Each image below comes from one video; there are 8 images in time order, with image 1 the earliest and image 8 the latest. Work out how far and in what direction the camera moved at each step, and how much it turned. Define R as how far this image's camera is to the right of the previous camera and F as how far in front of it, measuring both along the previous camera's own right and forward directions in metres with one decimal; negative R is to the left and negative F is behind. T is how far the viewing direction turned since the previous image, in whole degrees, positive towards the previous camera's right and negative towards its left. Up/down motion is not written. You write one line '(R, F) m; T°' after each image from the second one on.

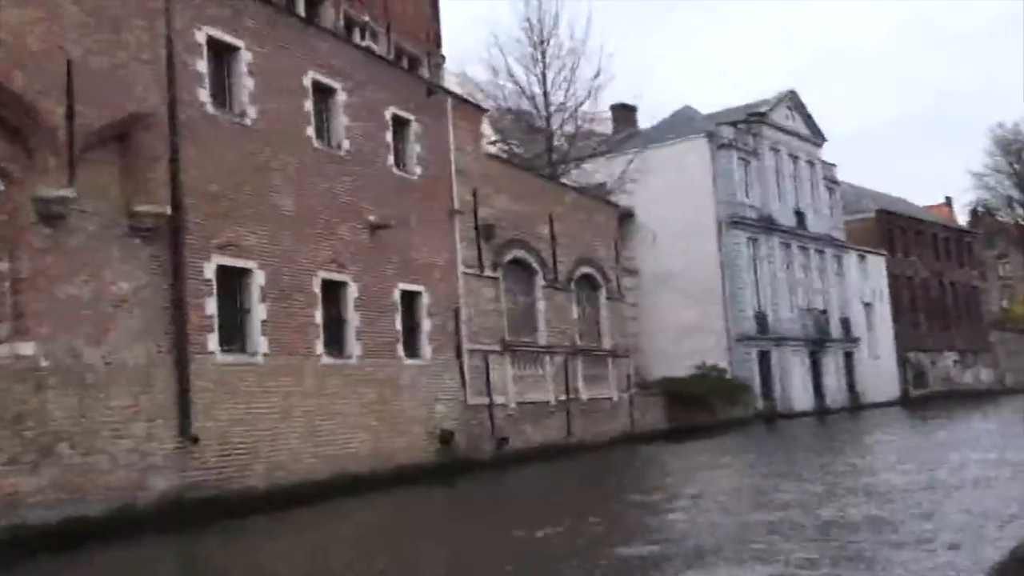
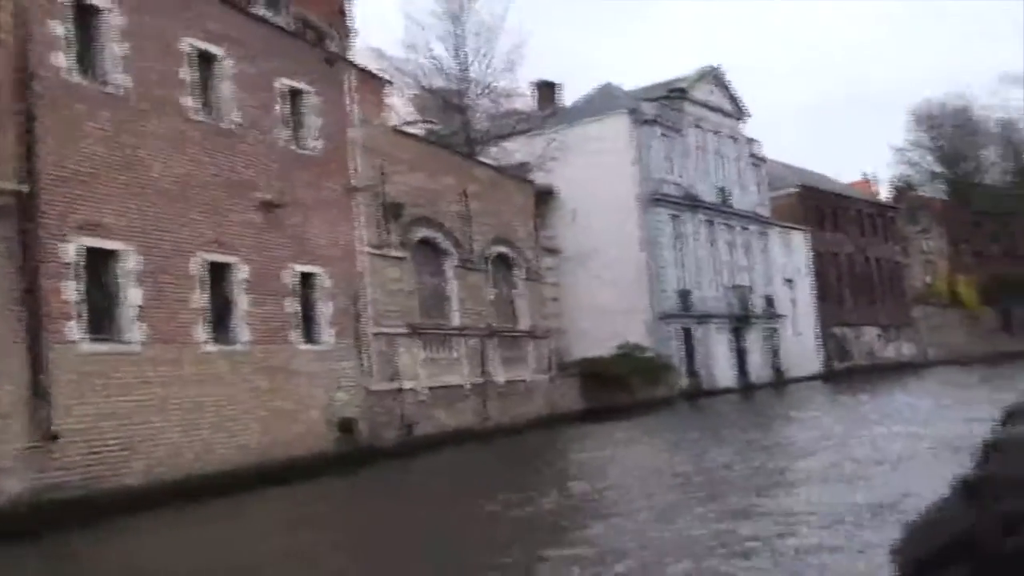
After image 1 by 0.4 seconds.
(+0.4, +0.7) m; +3°
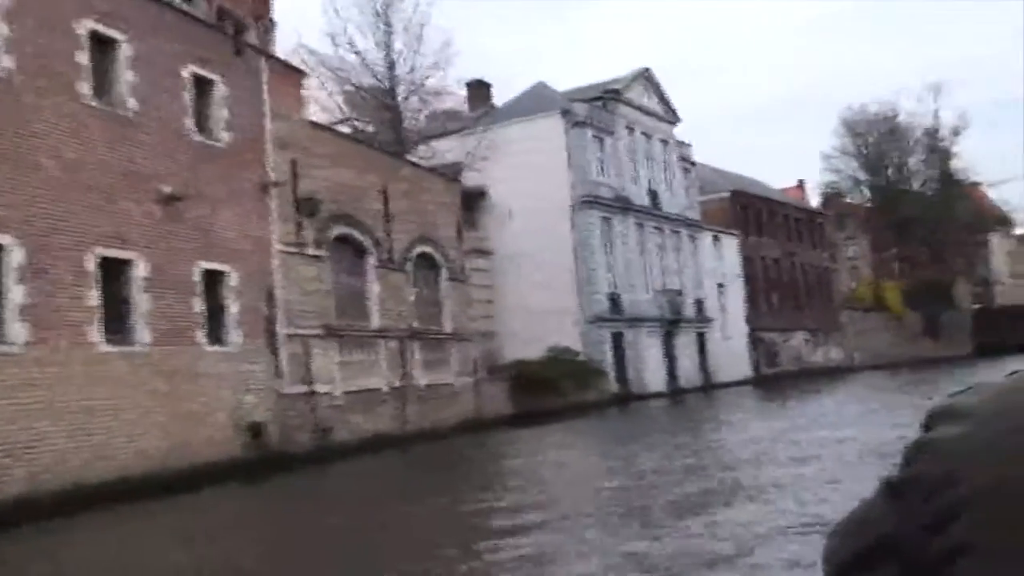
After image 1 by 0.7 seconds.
(+0.3, +0.5) m; +3°
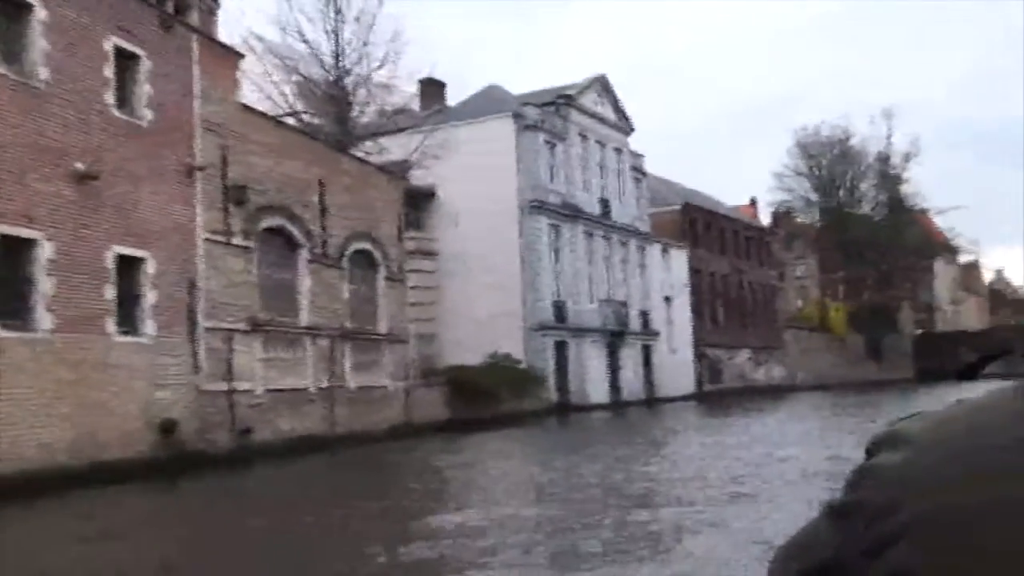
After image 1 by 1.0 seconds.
(+0.2, +0.7) m; +2°
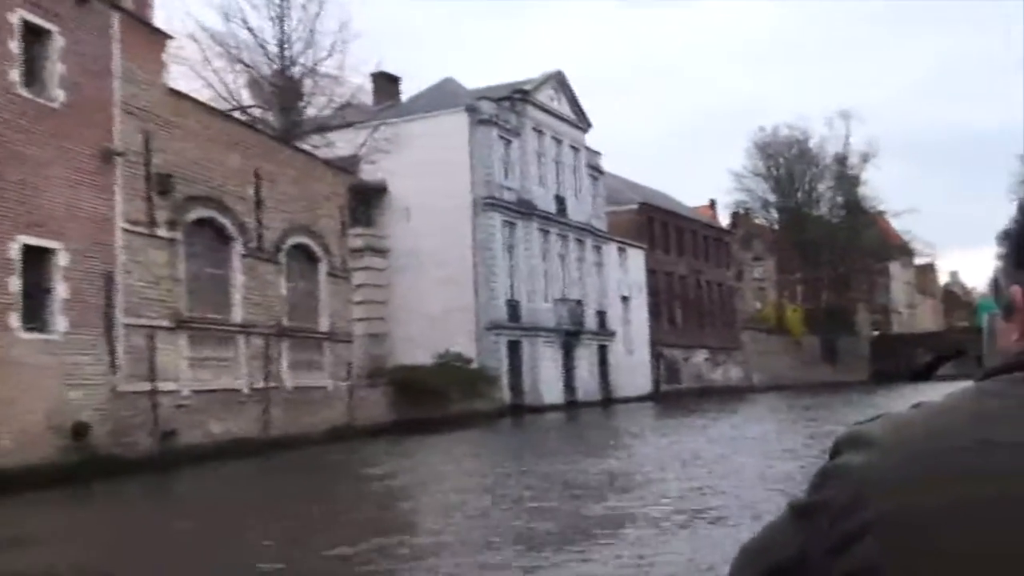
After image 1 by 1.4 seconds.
(+0.3, +0.9) m; +2°
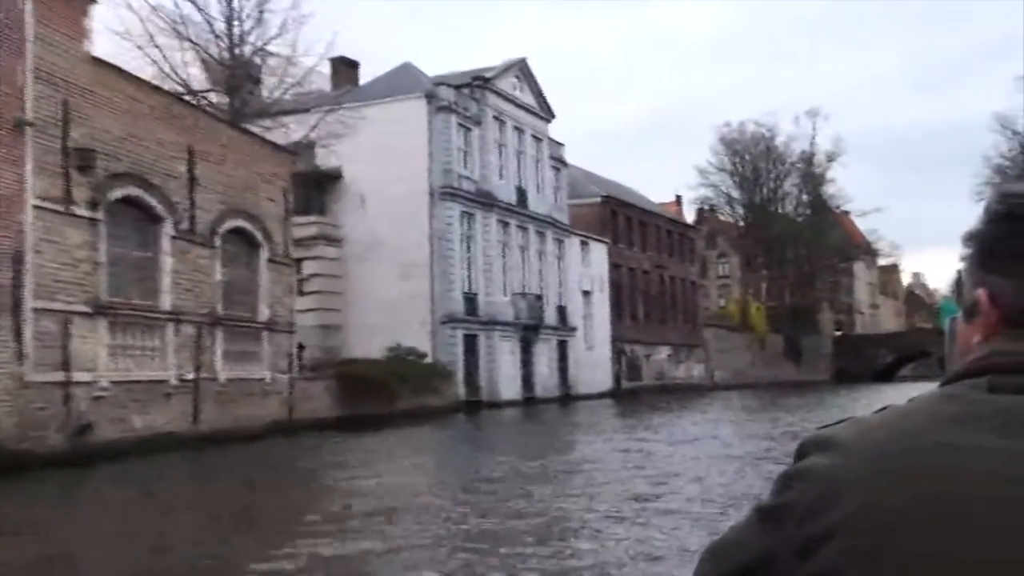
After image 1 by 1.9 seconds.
(+0.3, +1.0) m; +2°
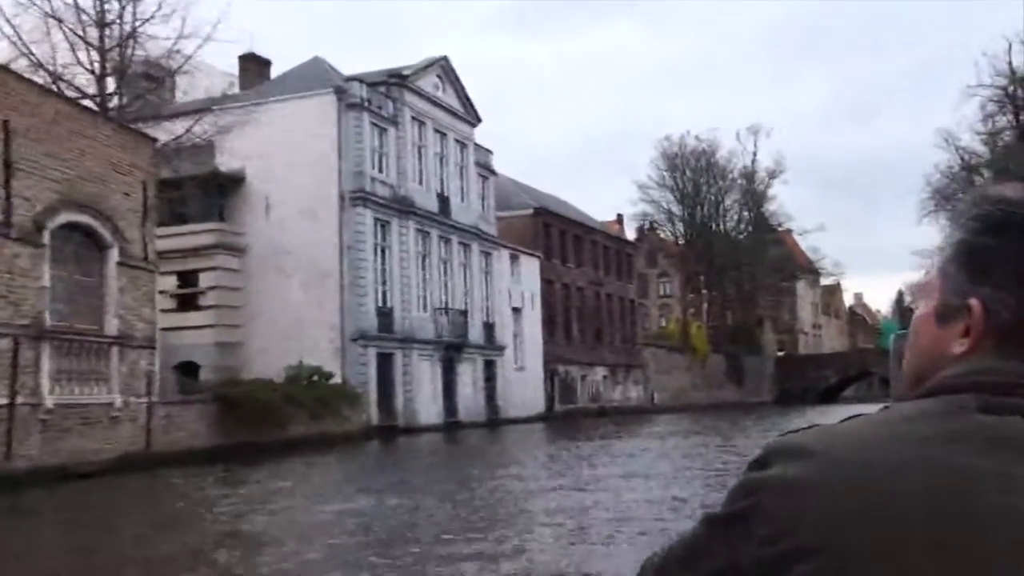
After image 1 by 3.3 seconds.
(+0.8, +3.1) m; +3°
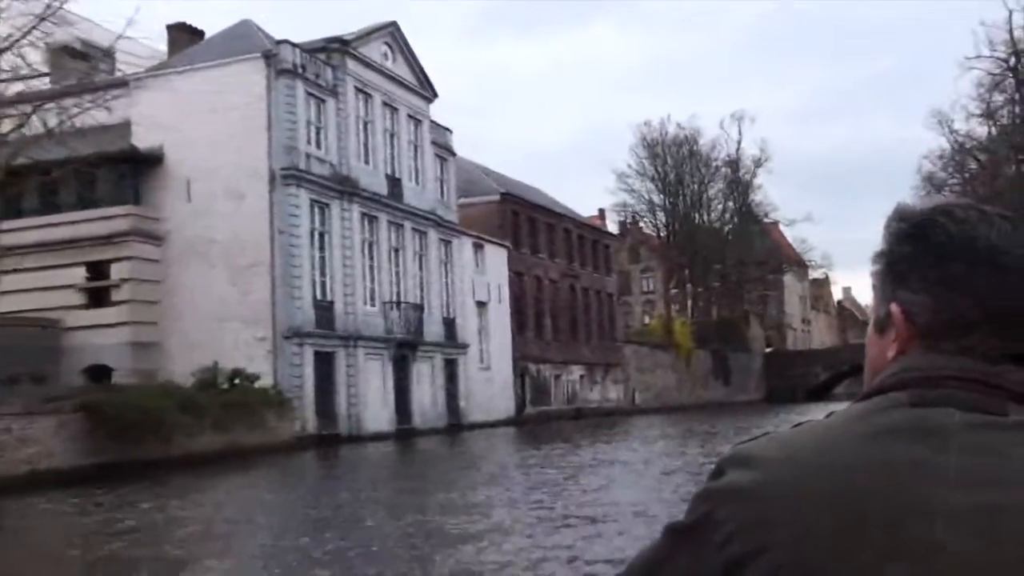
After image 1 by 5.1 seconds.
(+0.9, +3.9) m; +1°
